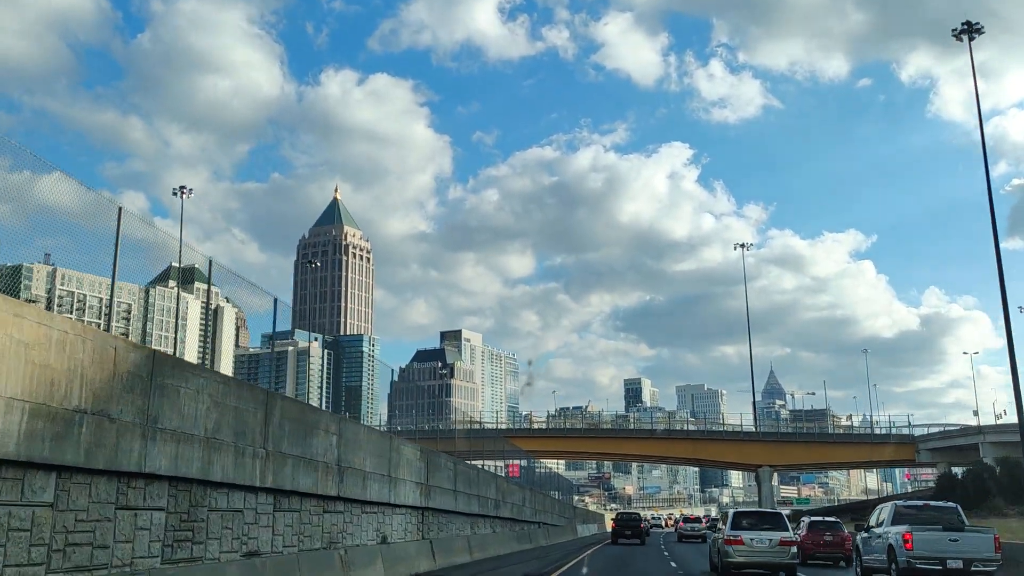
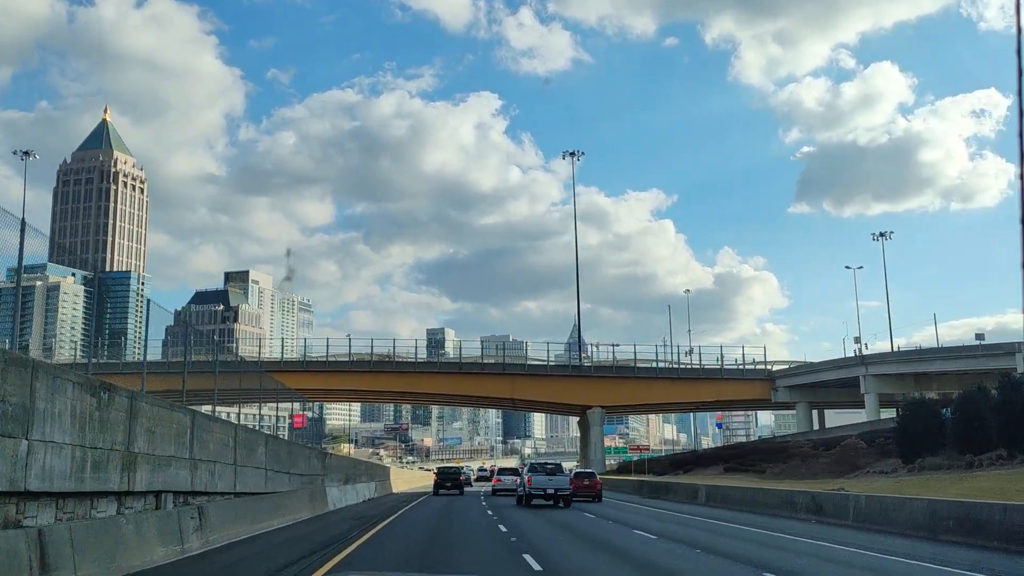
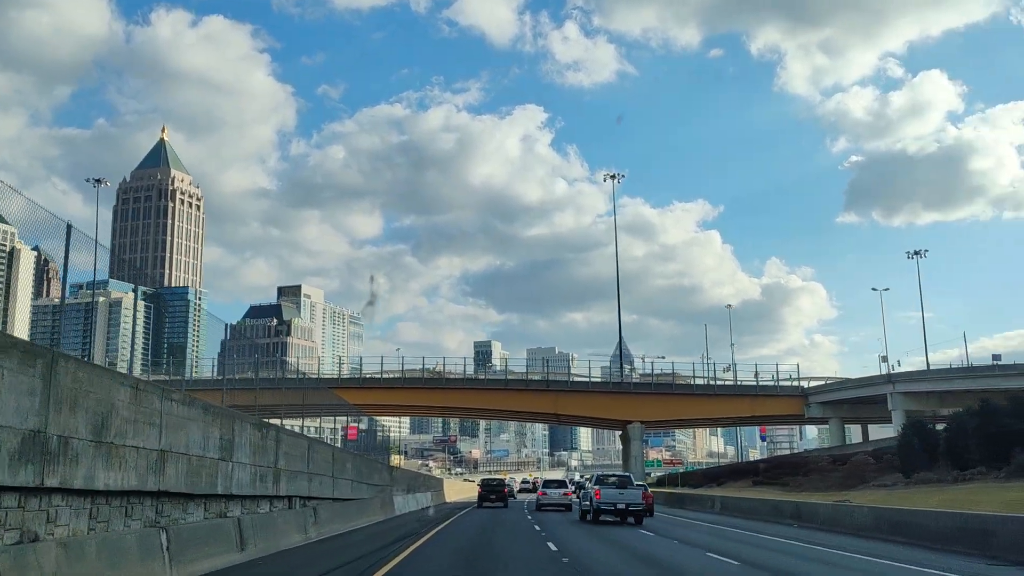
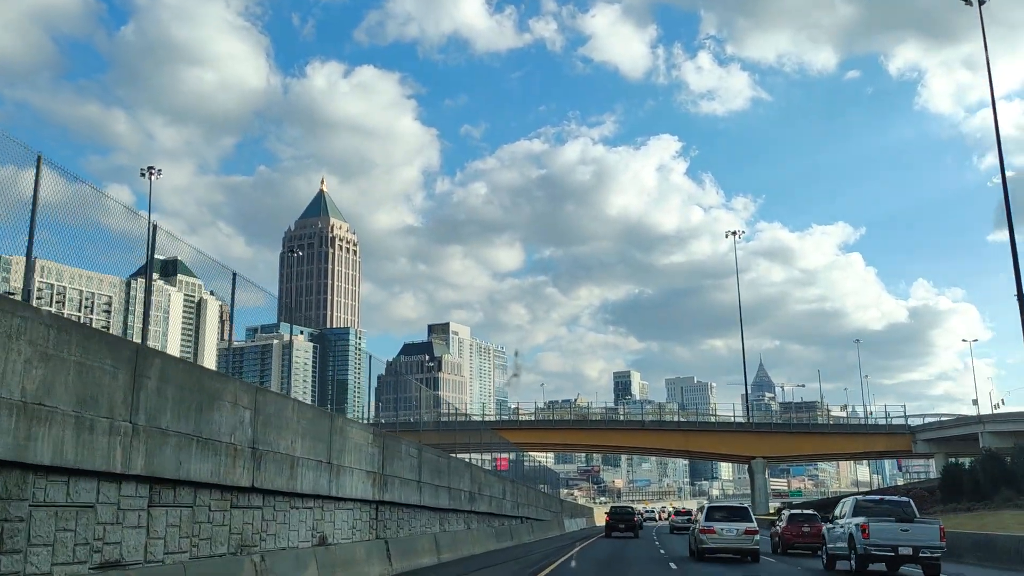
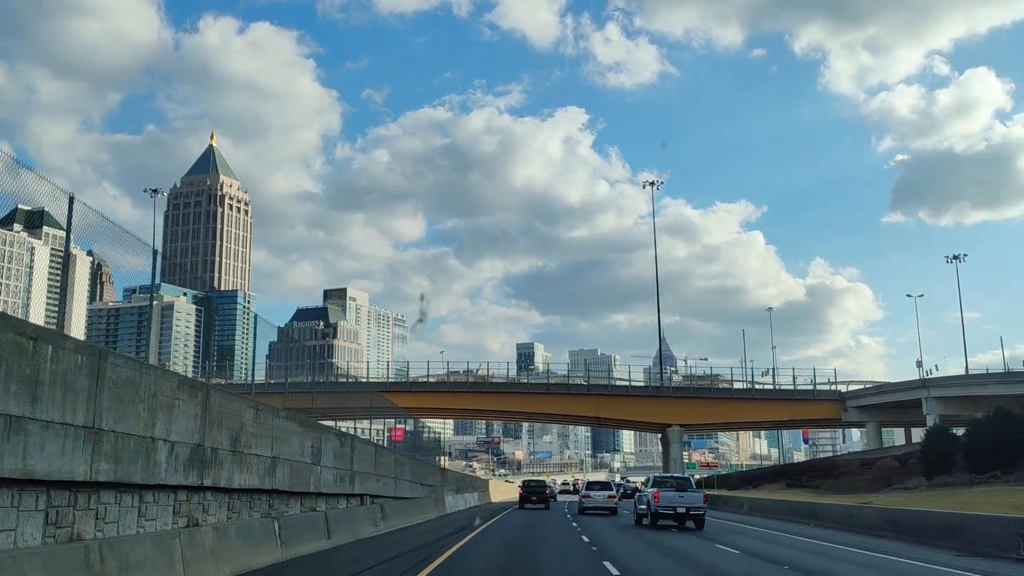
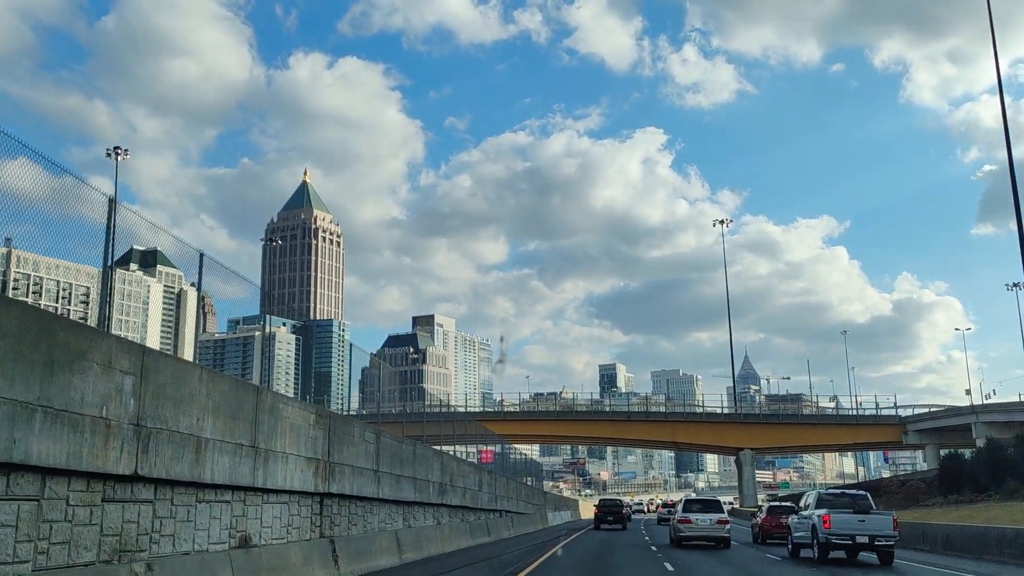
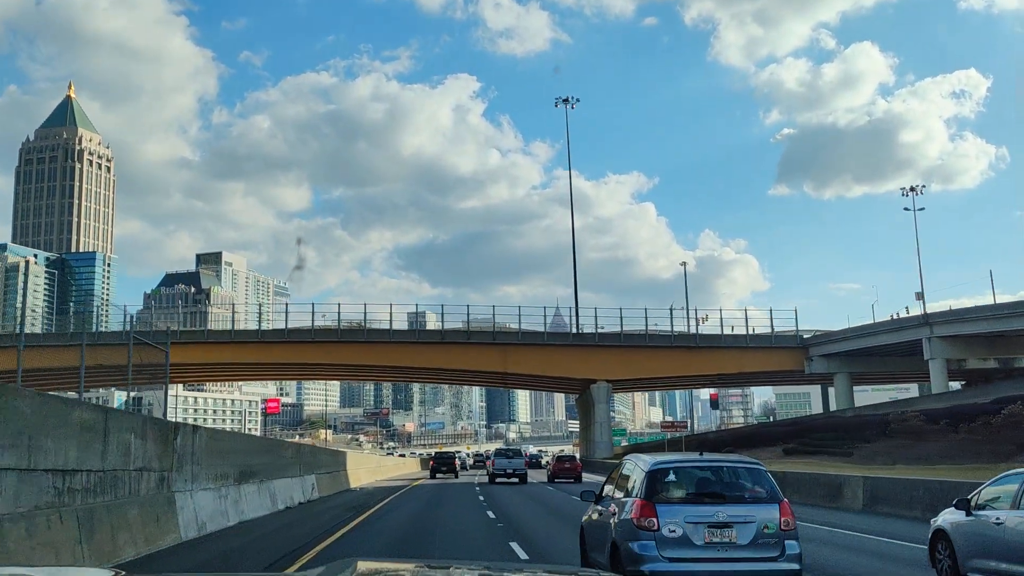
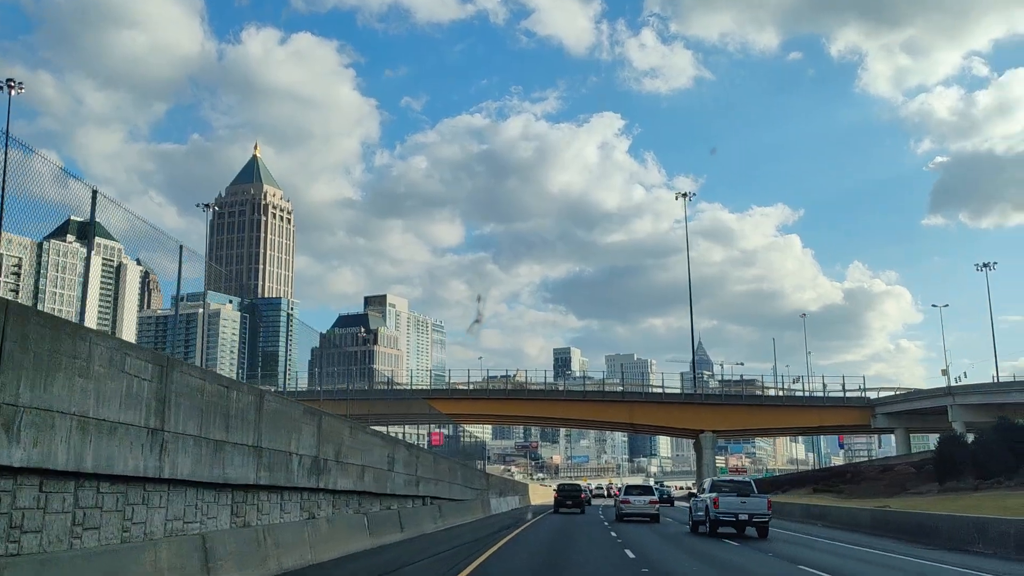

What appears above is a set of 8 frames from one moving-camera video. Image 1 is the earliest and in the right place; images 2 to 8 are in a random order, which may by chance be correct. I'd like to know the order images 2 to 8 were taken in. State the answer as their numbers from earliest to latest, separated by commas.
4, 6, 8, 5, 3, 2, 7
